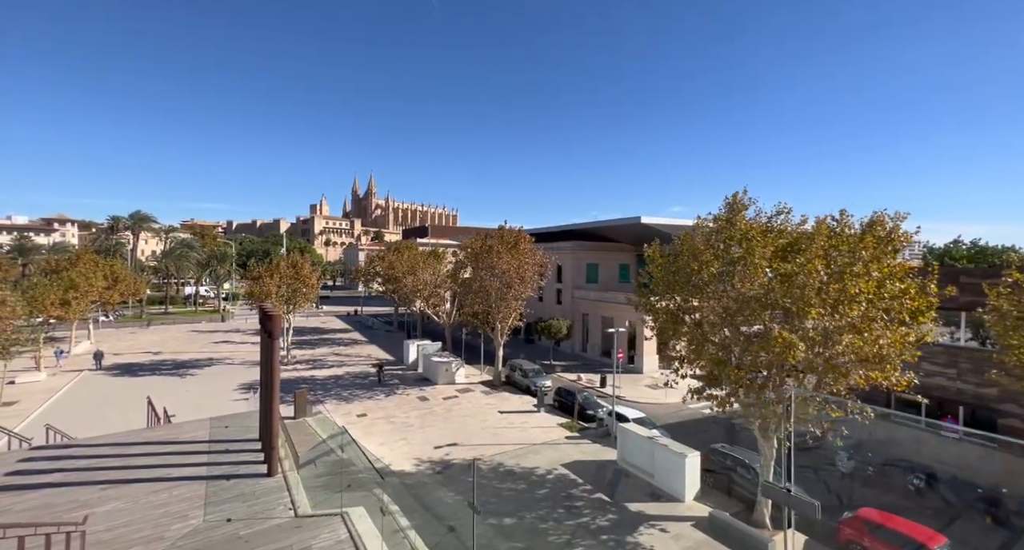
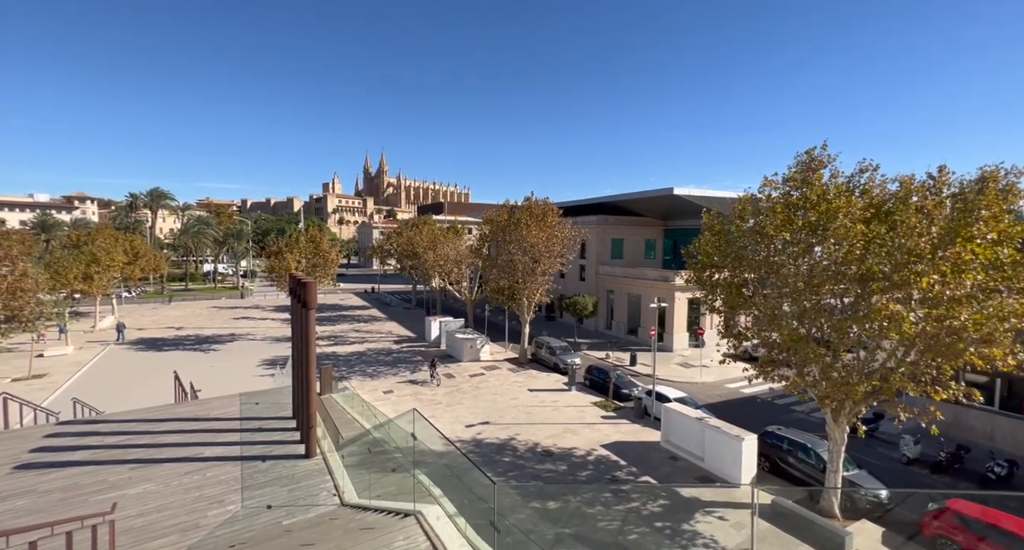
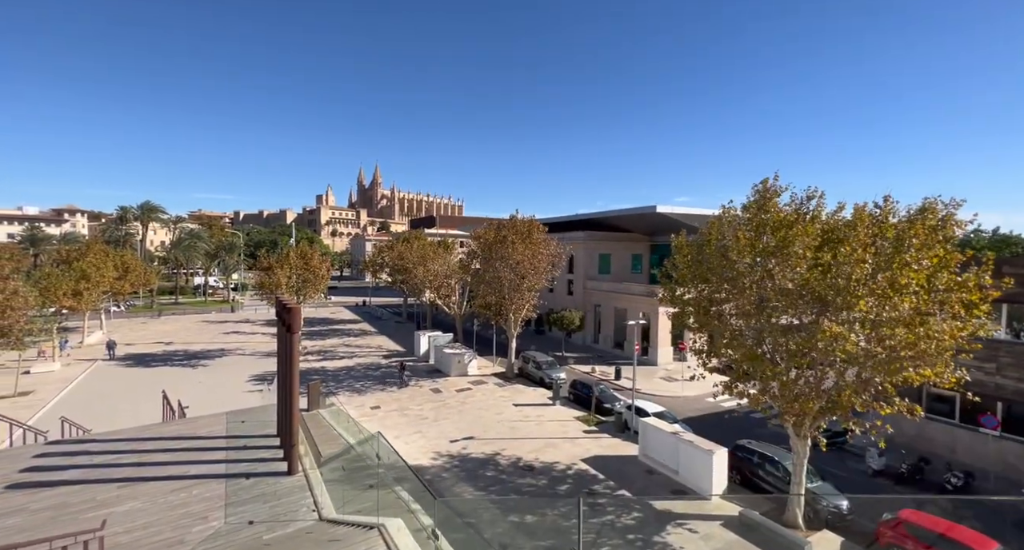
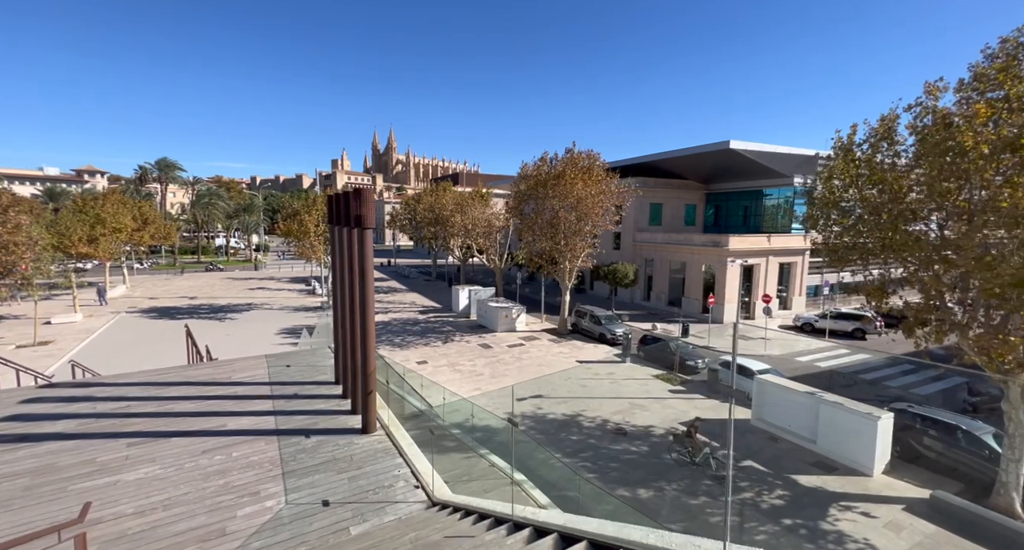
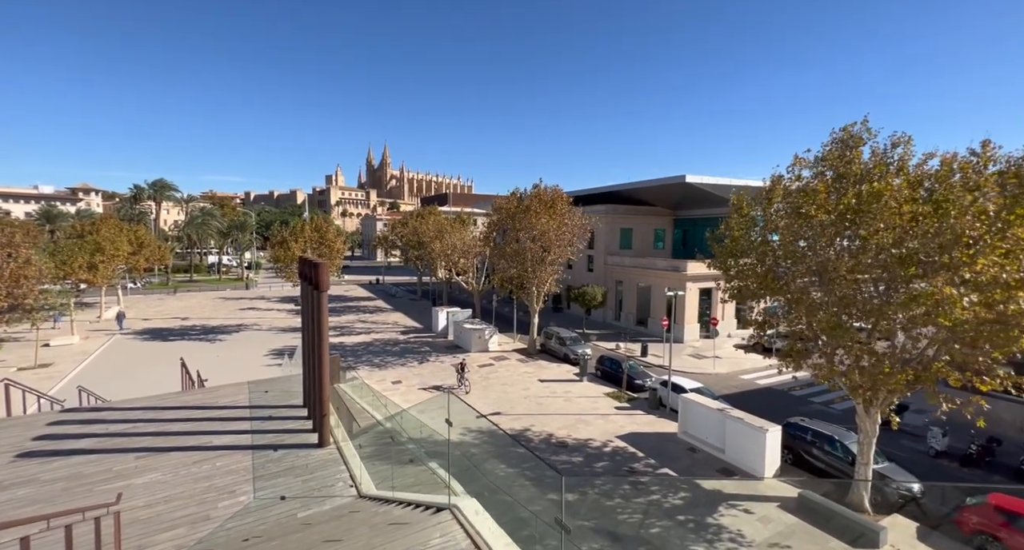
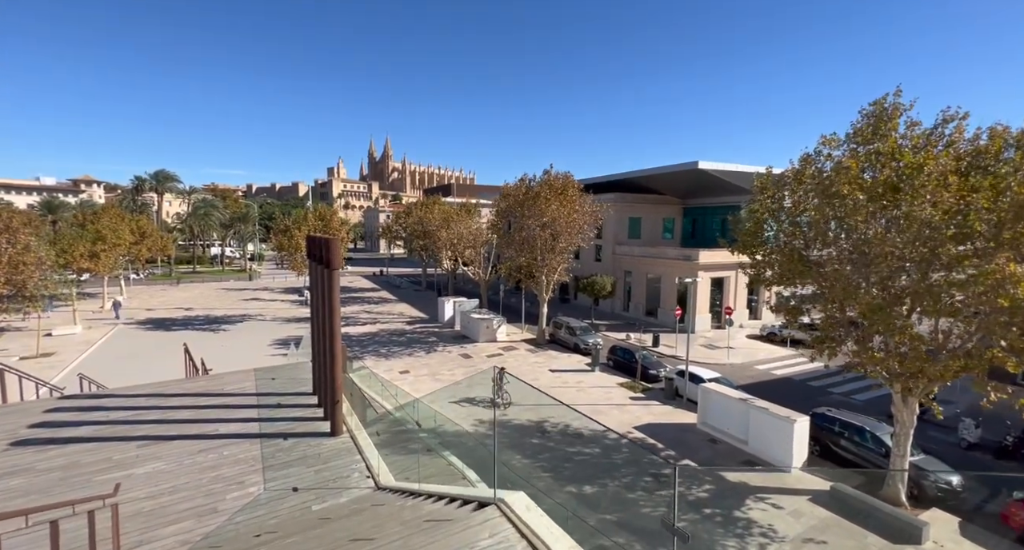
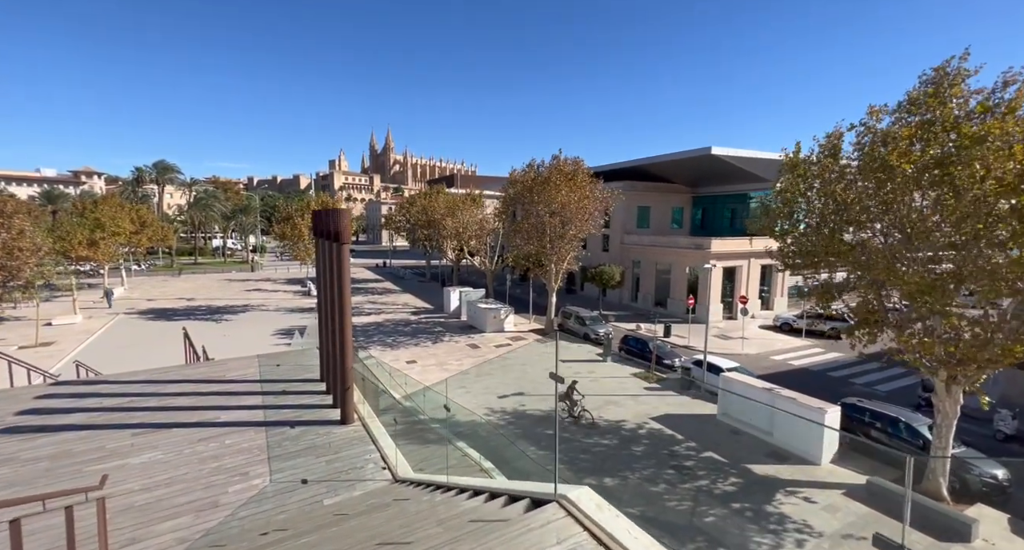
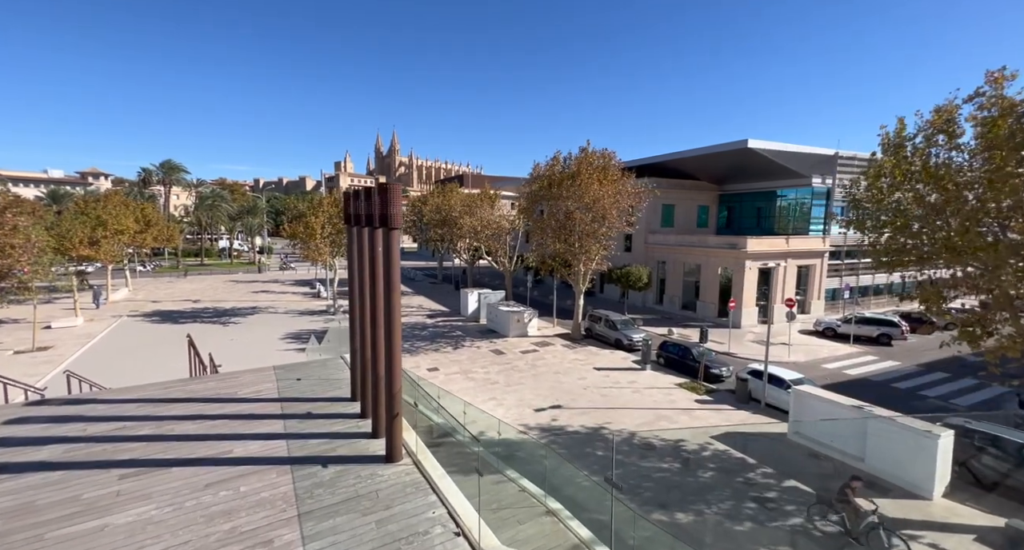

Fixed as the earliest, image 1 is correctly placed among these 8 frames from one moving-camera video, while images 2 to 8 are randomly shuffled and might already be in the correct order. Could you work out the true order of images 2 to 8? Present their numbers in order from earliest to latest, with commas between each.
3, 2, 5, 6, 7, 4, 8
